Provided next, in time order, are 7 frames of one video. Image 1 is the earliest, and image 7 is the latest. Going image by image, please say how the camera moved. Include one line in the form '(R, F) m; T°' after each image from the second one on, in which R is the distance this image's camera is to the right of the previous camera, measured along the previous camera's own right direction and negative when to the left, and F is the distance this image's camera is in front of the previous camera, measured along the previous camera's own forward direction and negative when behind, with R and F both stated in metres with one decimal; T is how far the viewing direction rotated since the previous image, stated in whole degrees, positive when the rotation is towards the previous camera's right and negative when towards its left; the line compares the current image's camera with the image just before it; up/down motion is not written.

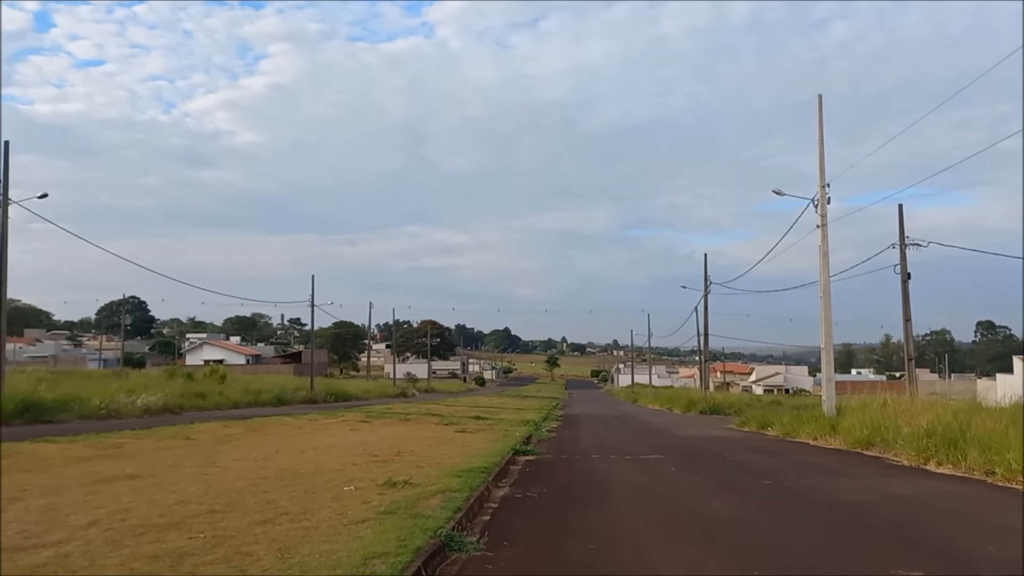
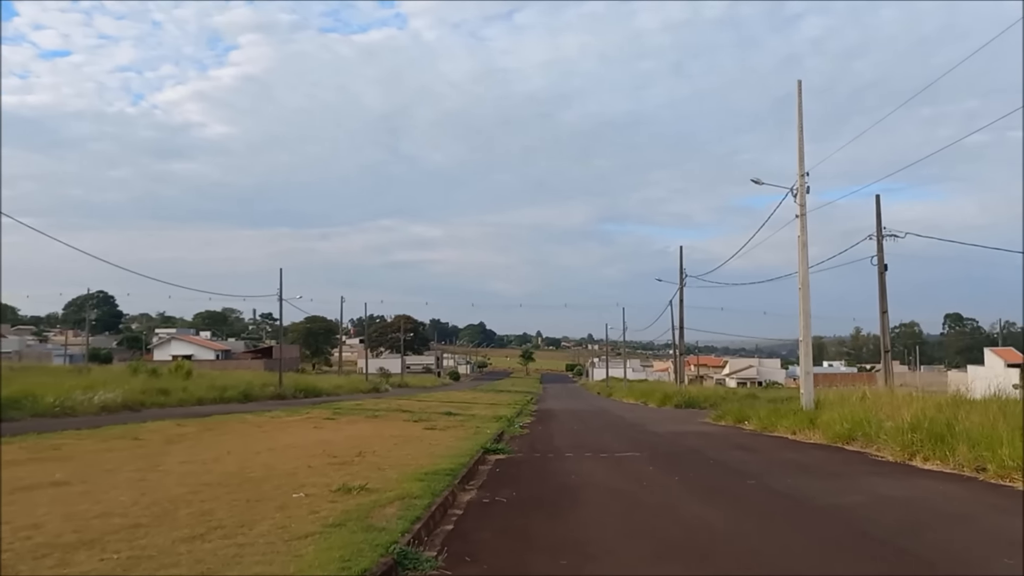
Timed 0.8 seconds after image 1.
(+0.1, +0.4) m; +2°
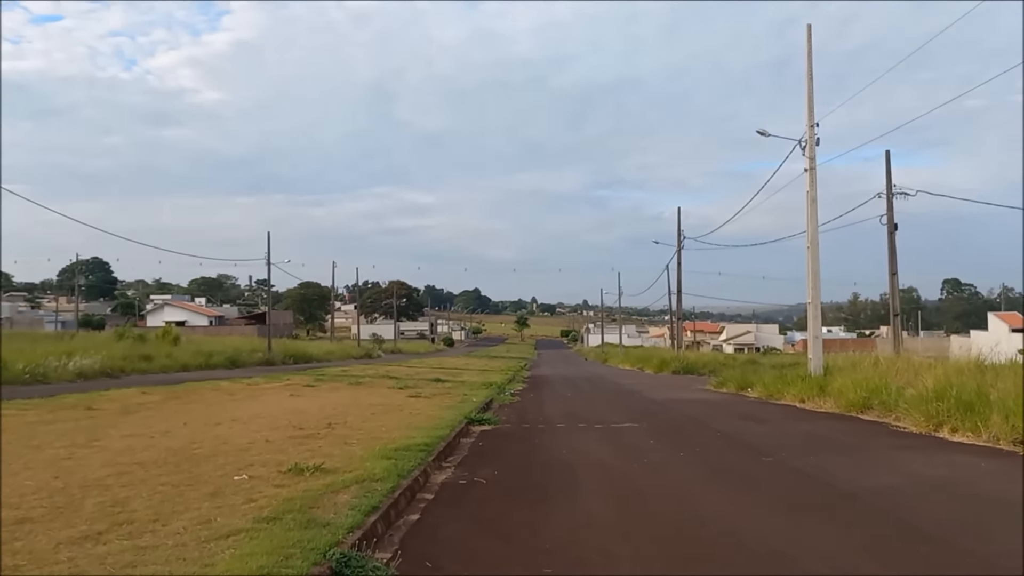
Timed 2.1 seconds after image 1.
(+0.1, +0.7) m; 0°
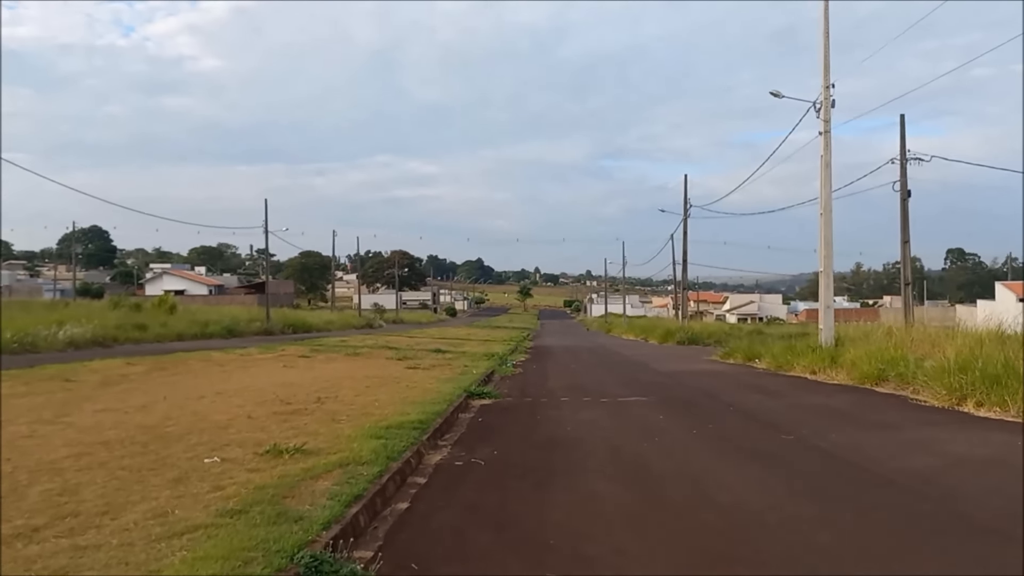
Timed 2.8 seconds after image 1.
(0.0, +0.4) m; 0°
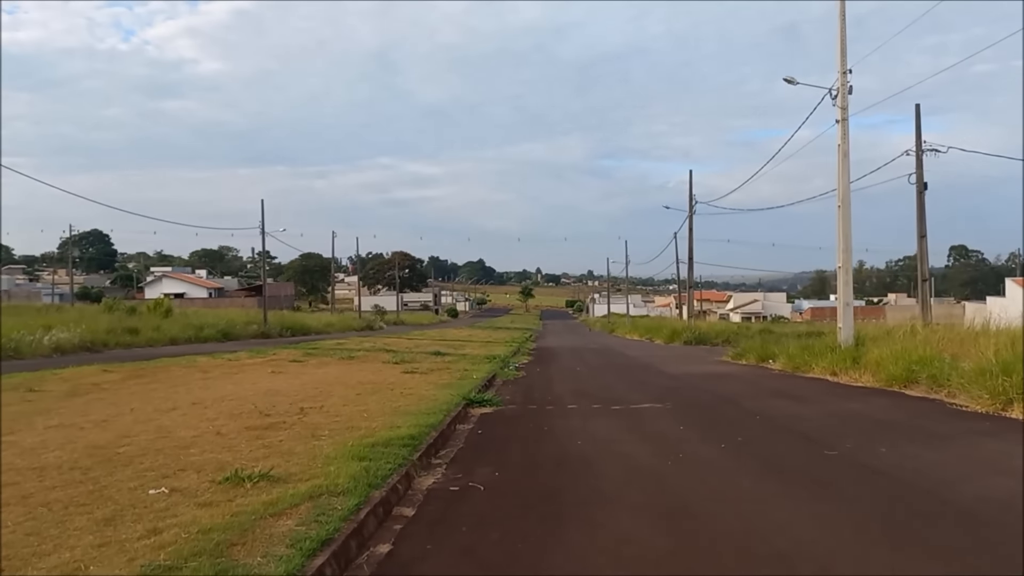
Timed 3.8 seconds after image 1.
(0.0, +0.6) m; 0°
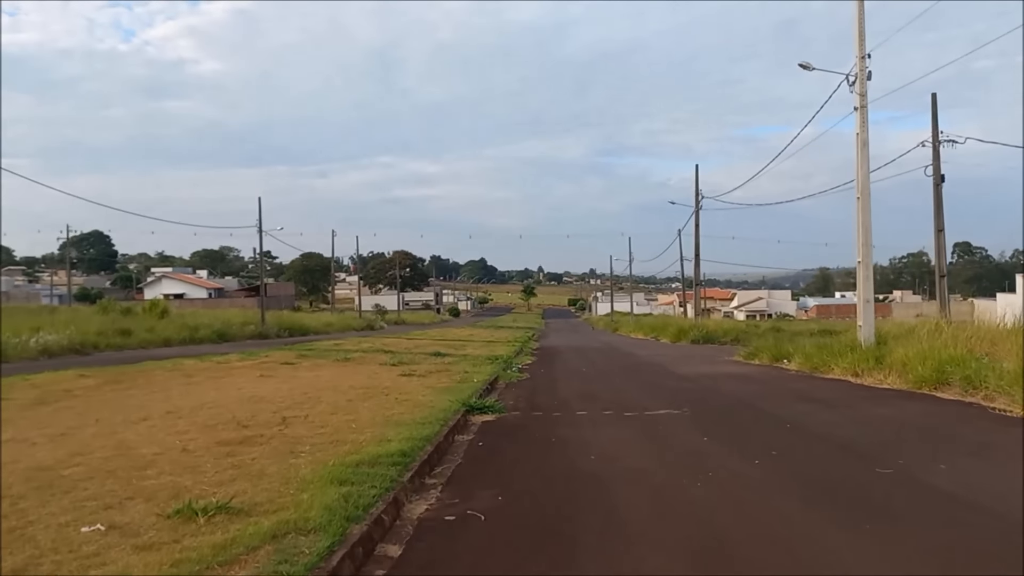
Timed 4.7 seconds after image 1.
(0.0, +0.5) m; 0°
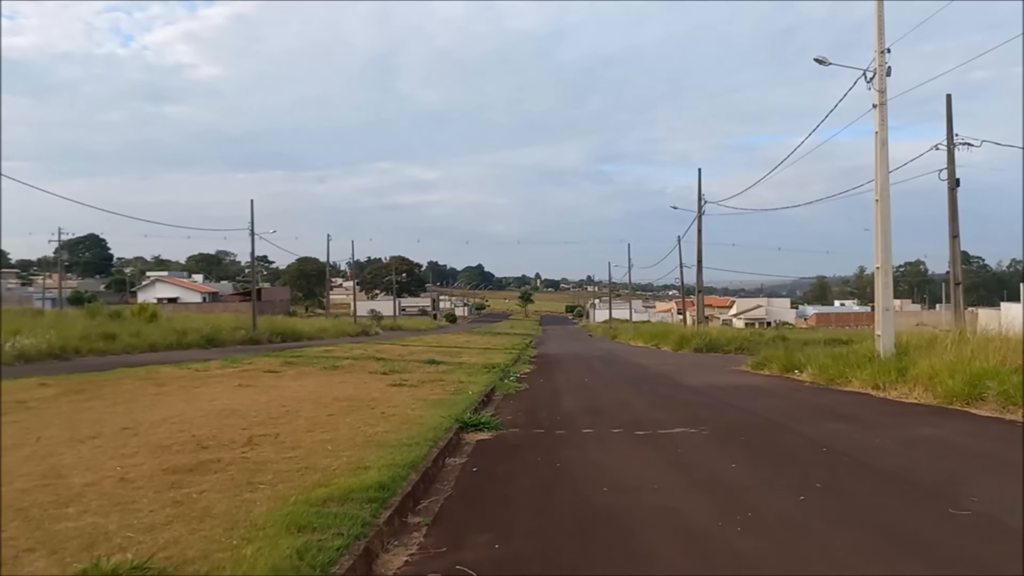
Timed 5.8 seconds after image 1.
(0.0, +0.6) m; 0°
